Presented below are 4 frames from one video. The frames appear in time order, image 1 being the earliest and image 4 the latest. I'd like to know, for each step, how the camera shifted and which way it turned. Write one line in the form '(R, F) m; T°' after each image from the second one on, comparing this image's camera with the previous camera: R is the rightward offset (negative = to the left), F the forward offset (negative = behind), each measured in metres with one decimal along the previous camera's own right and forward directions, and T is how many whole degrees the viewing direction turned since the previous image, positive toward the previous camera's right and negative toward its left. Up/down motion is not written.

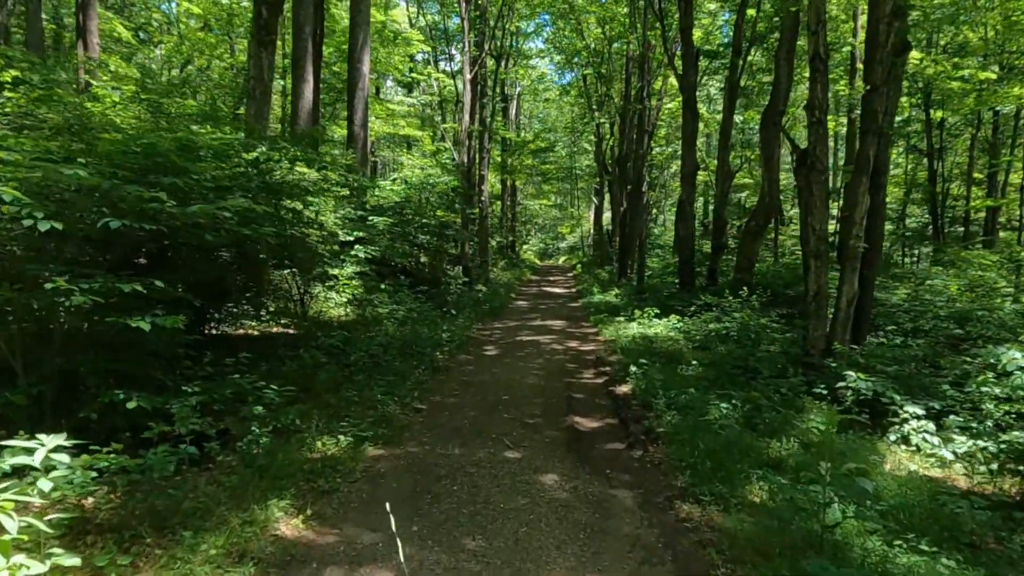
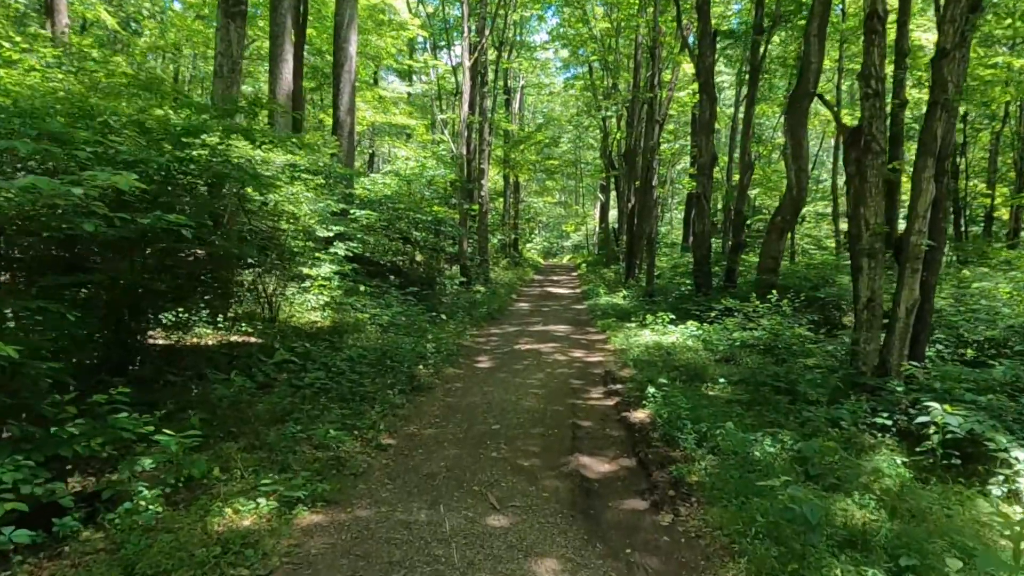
(+0.1, +1.4) m; 0°
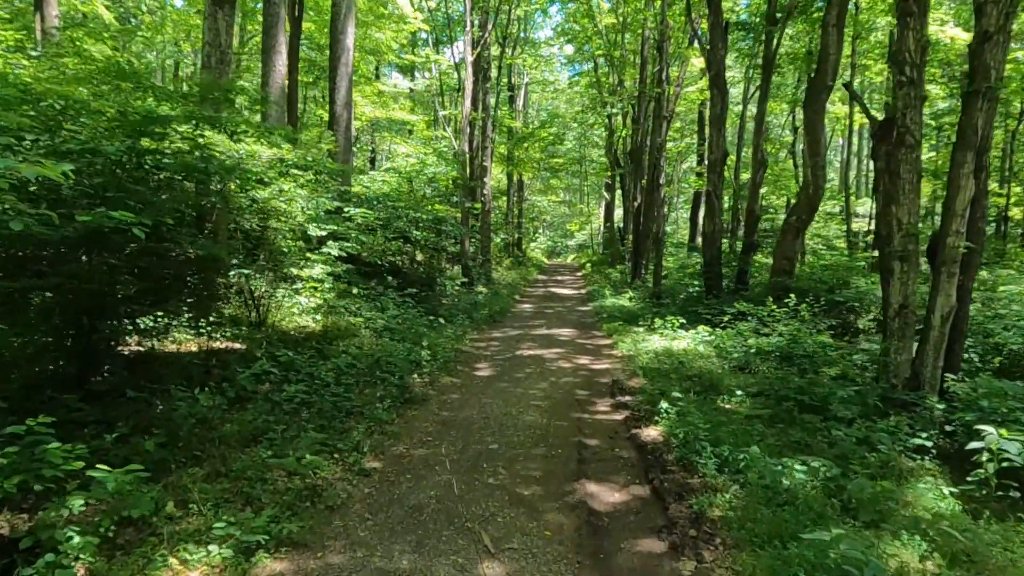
(0.0, +0.6) m; 0°
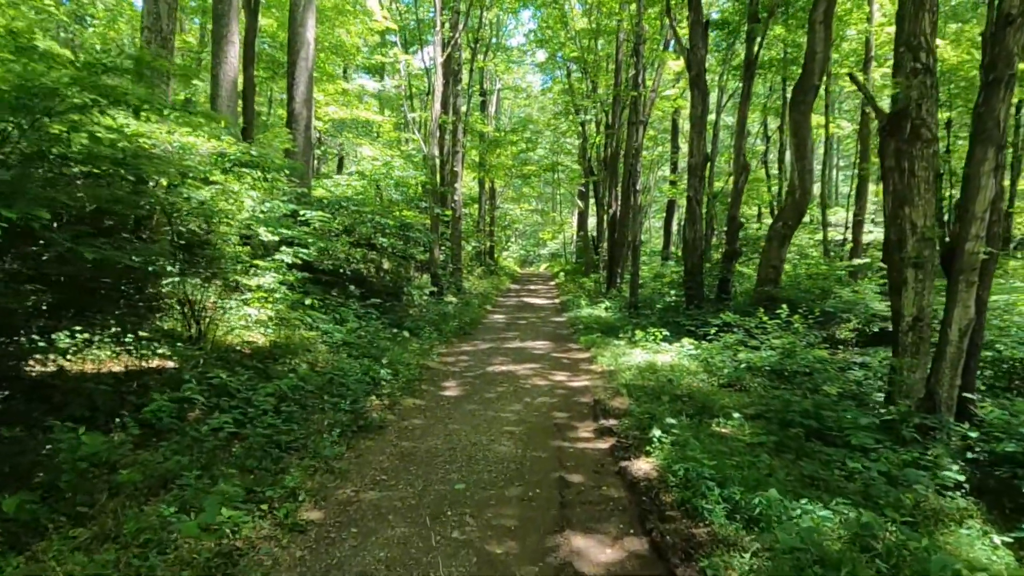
(0.0, +0.8) m; +2°
